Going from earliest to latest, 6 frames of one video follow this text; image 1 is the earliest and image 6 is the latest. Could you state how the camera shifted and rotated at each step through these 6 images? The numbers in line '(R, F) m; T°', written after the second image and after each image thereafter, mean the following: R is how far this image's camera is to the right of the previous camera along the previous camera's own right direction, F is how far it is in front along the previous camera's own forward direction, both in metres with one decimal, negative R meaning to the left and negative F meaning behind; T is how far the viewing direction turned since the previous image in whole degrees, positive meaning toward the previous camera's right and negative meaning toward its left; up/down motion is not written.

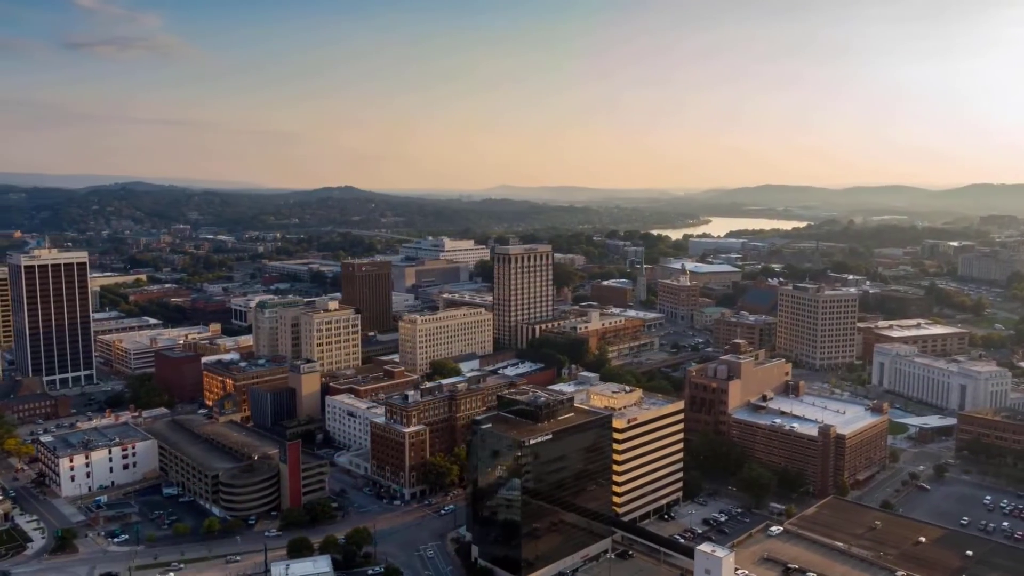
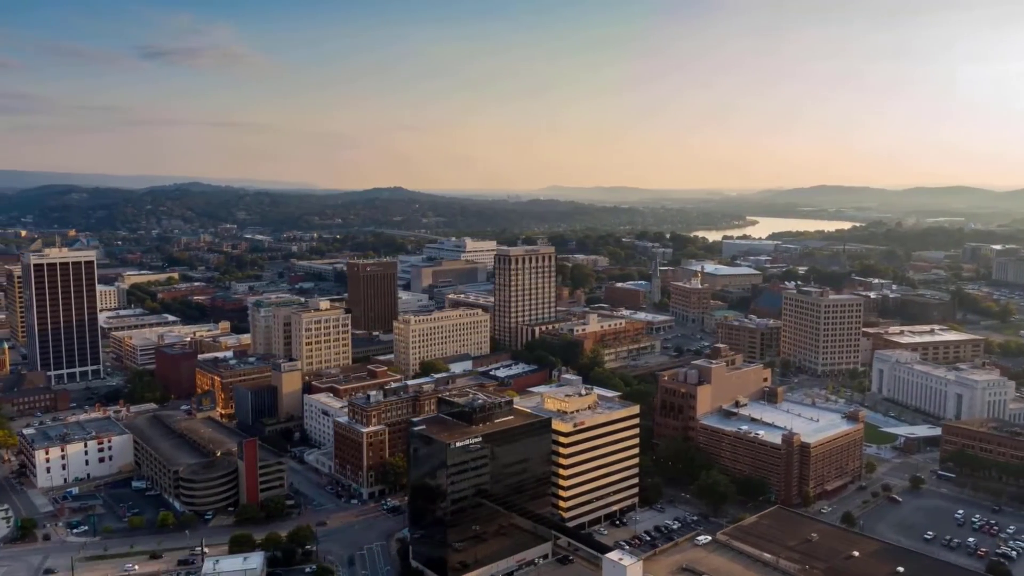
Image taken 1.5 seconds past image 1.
(+4.9, +0.3) m; -4°
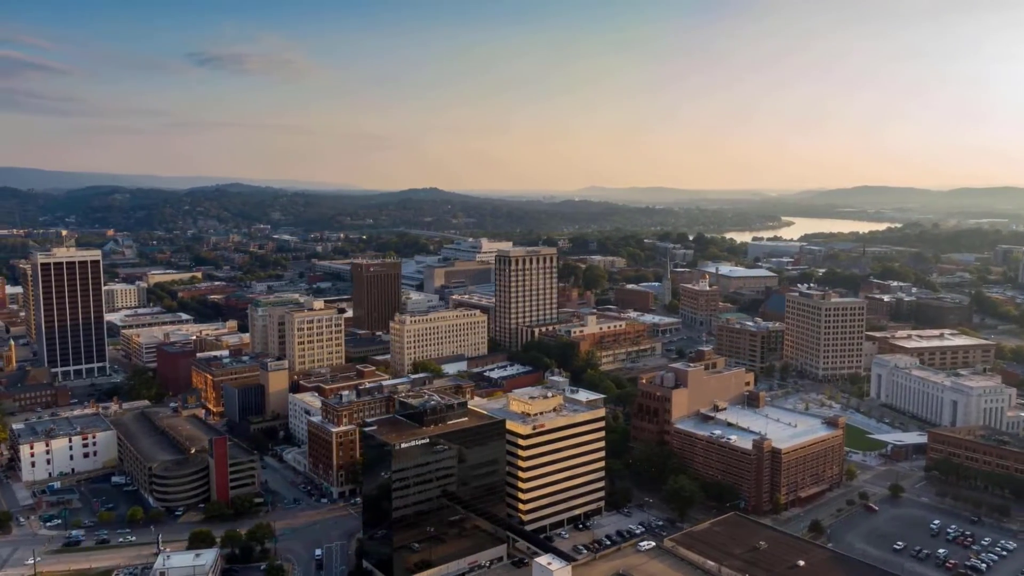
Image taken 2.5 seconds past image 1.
(+3.7, +0.2) m; -3°
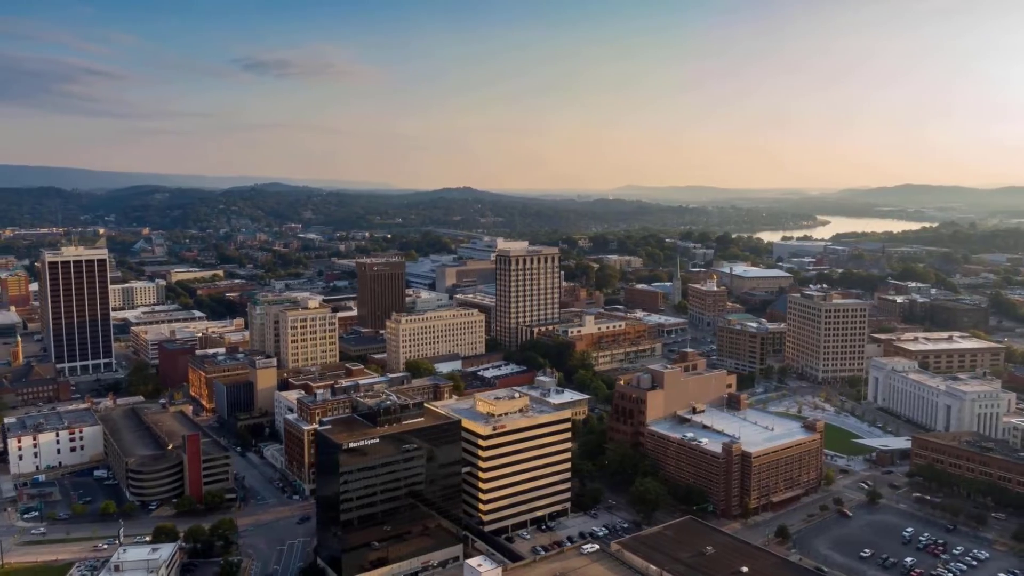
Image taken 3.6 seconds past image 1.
(+3.5, +0.2) m; -3°
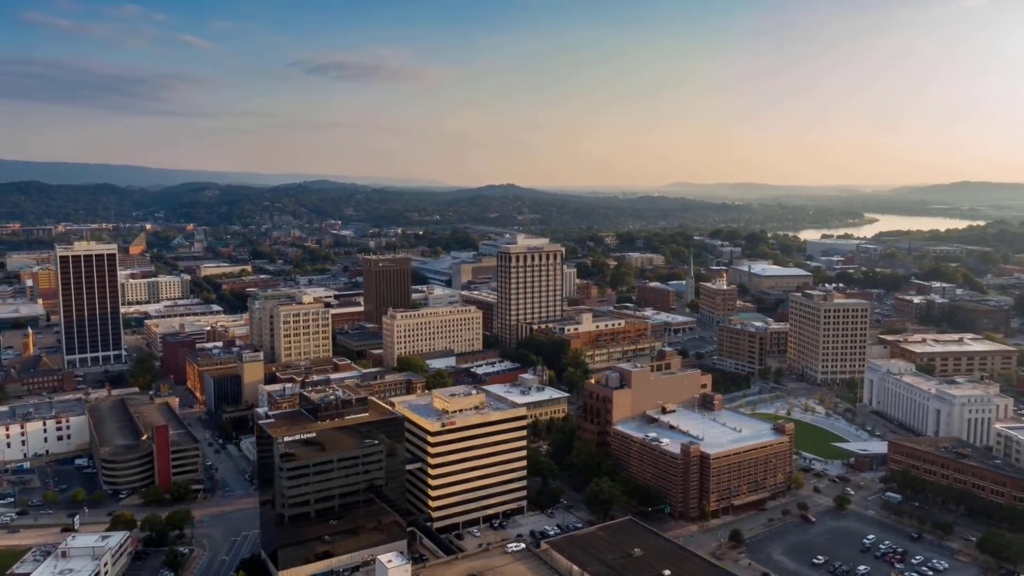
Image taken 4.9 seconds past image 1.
(+4.5, +0.3) m; -3°
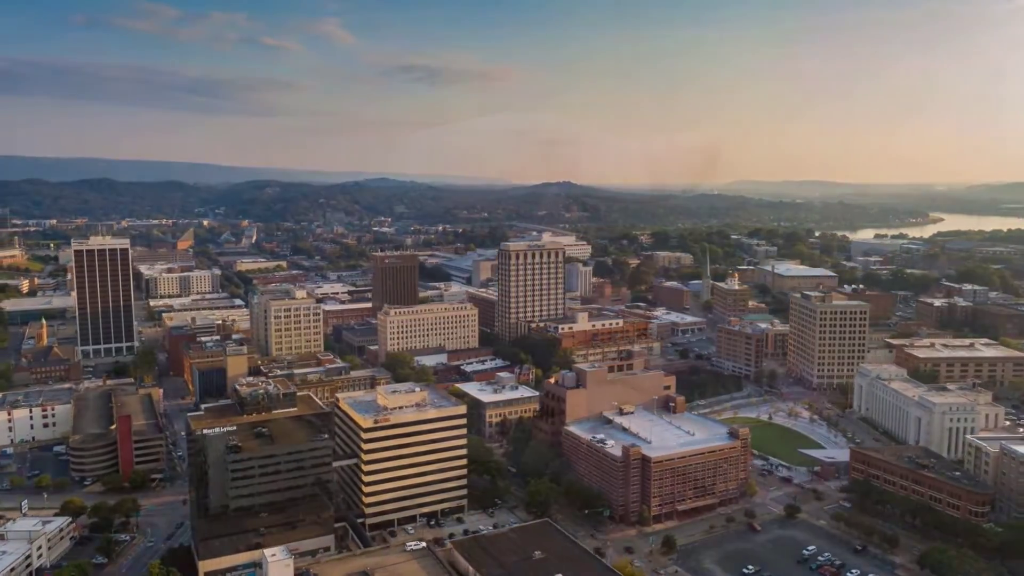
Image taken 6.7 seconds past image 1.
(+5.9, +0.5) m; -4°
